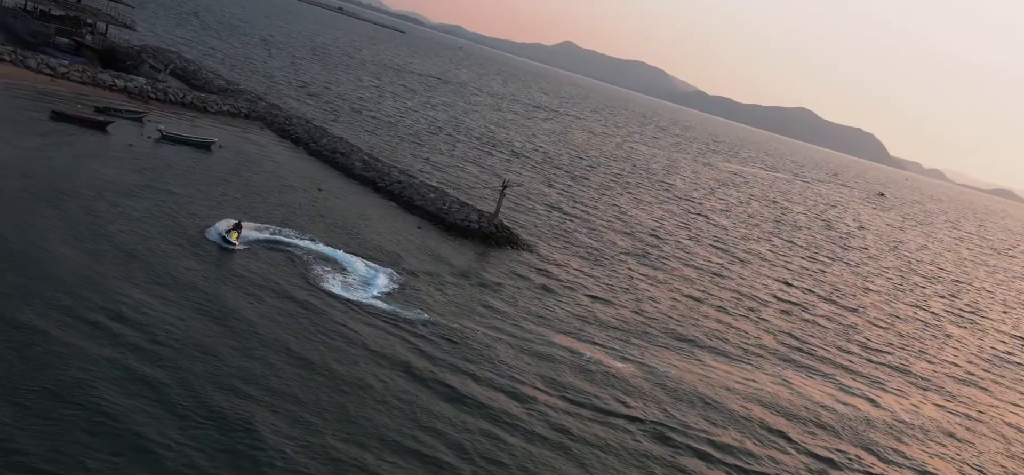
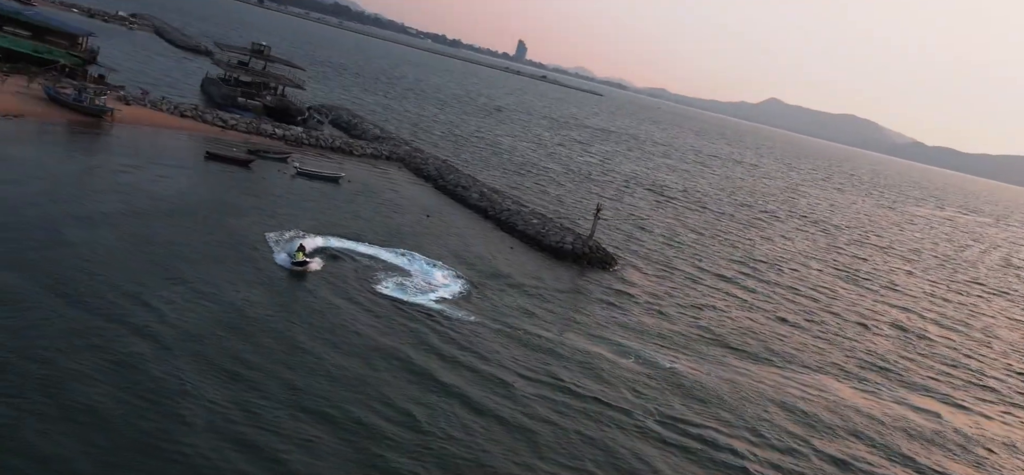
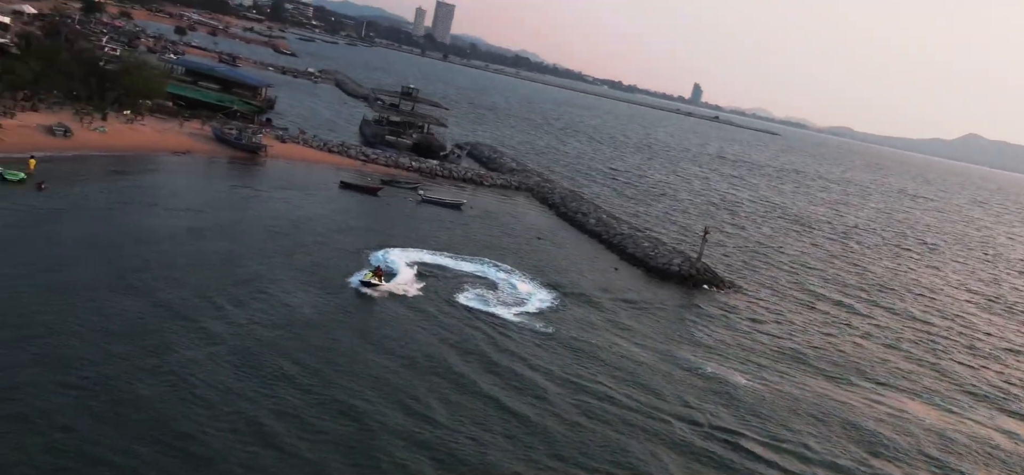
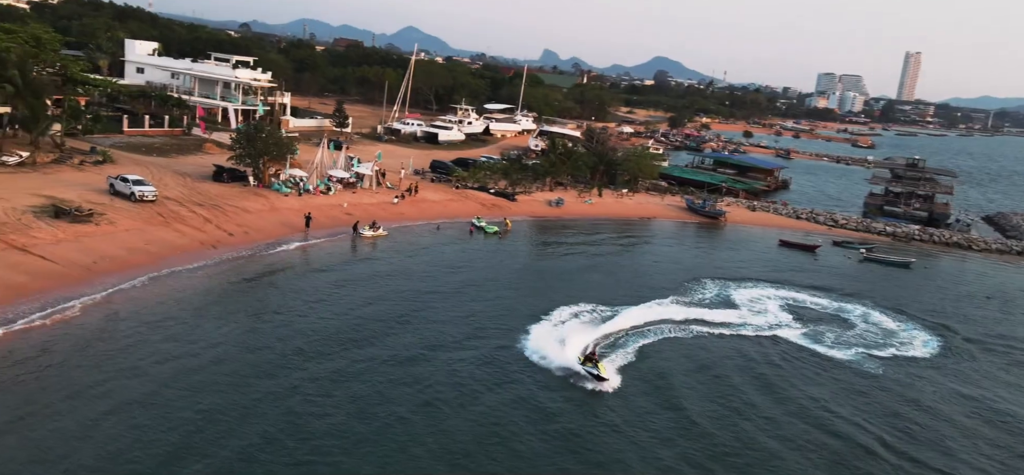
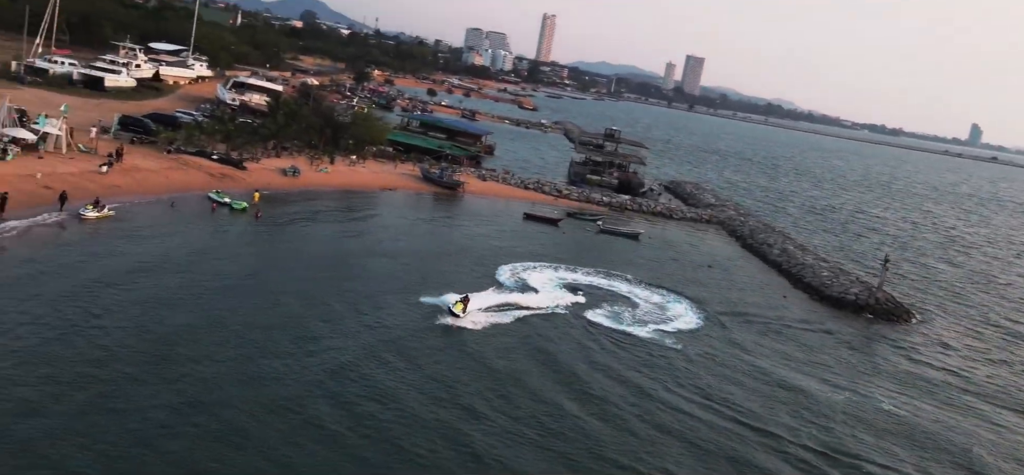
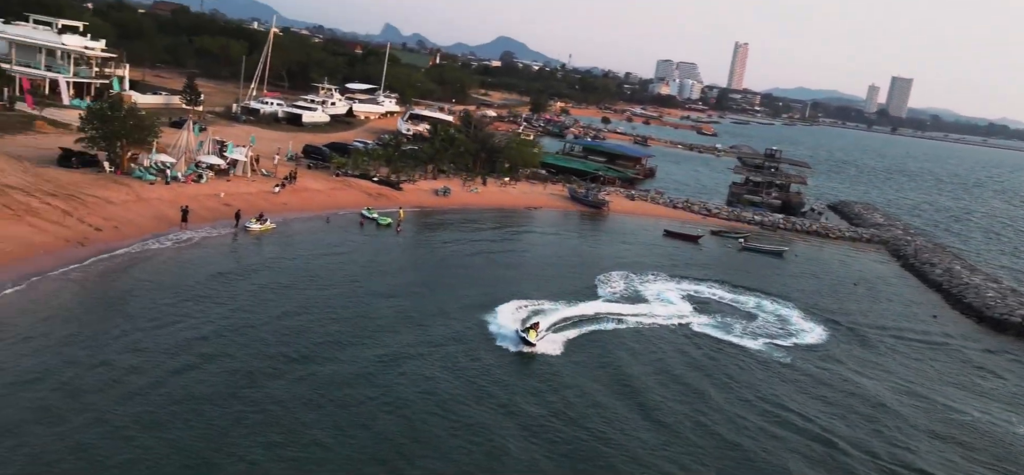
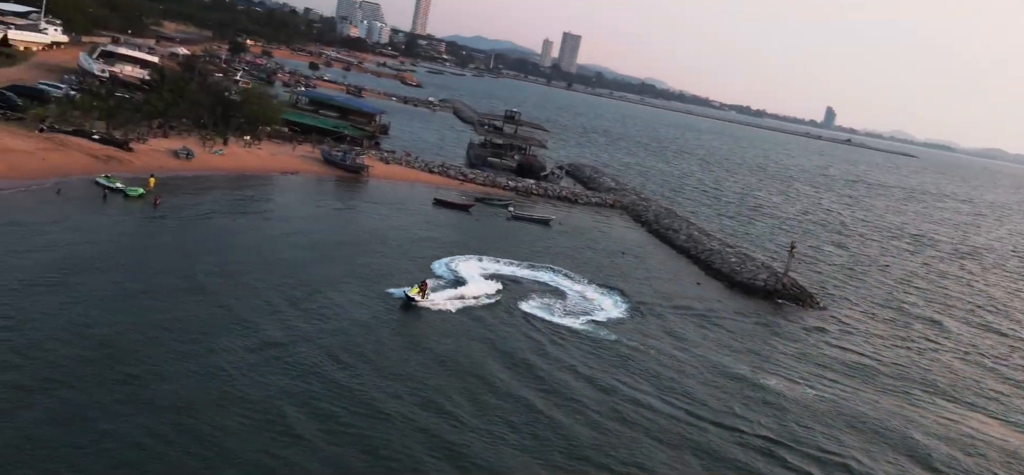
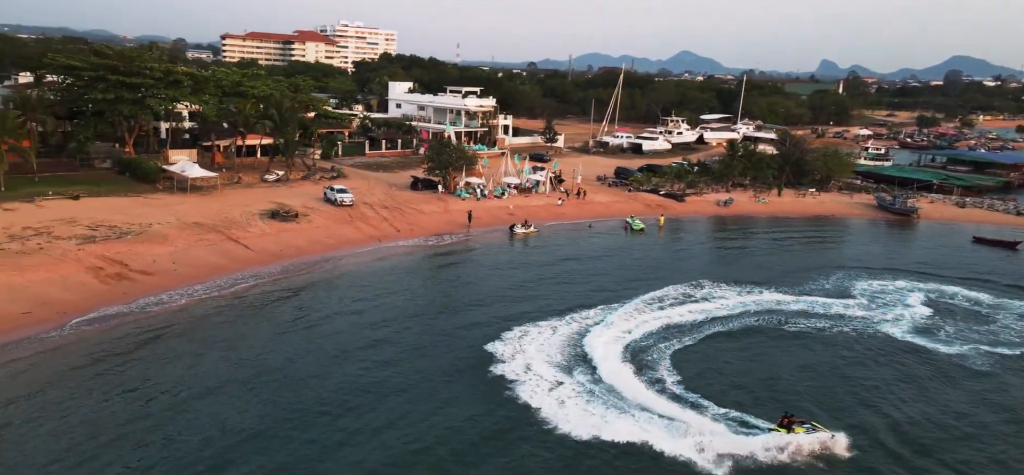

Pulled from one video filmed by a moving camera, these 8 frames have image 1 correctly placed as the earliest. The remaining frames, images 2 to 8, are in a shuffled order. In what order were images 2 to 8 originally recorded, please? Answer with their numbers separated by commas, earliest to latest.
2, 3, 7, 5, 6, 4, 8
